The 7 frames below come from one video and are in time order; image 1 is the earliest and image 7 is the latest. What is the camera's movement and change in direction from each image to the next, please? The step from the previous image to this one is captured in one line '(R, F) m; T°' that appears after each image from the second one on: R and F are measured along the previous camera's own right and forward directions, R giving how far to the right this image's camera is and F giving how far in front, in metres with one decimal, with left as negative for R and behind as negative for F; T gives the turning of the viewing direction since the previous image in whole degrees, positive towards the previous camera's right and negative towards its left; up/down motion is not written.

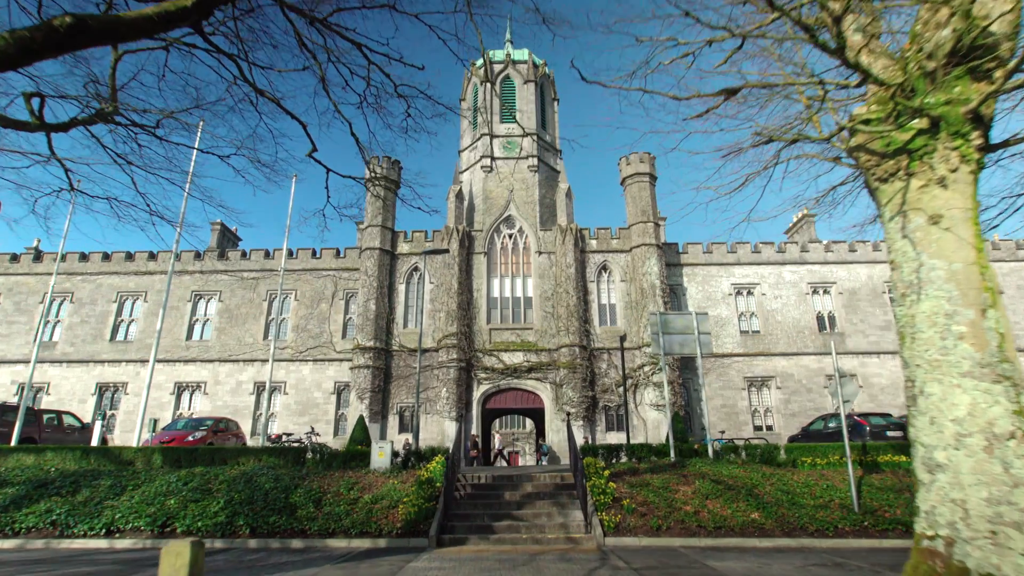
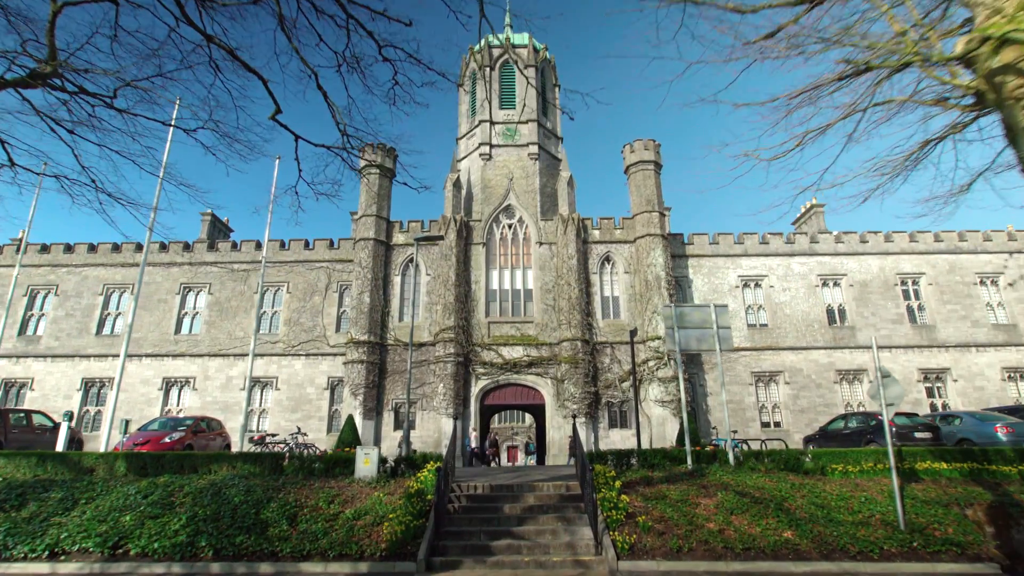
(0.0, +0.8) m; 0°
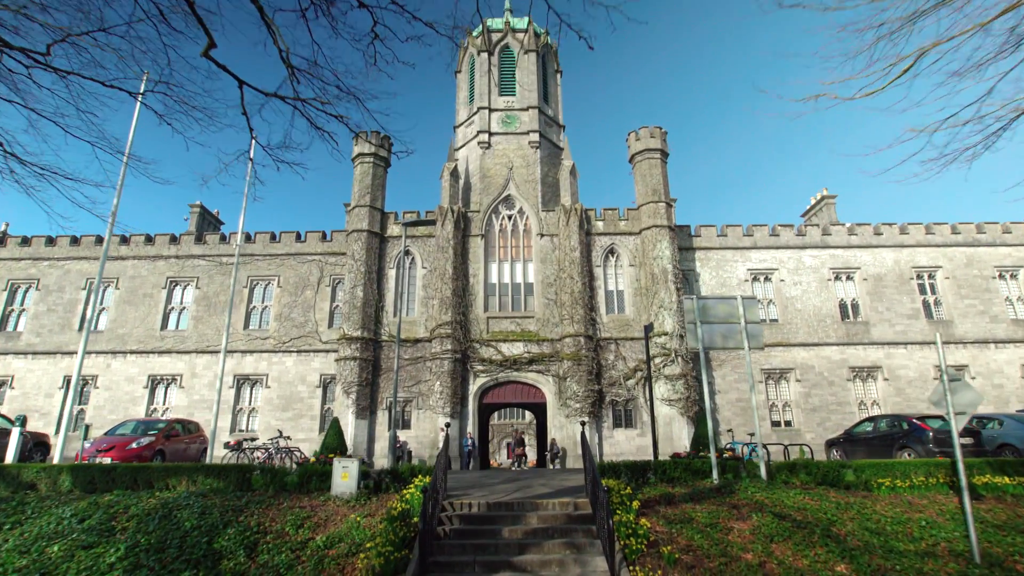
(0.0, +0.9) m; 0°
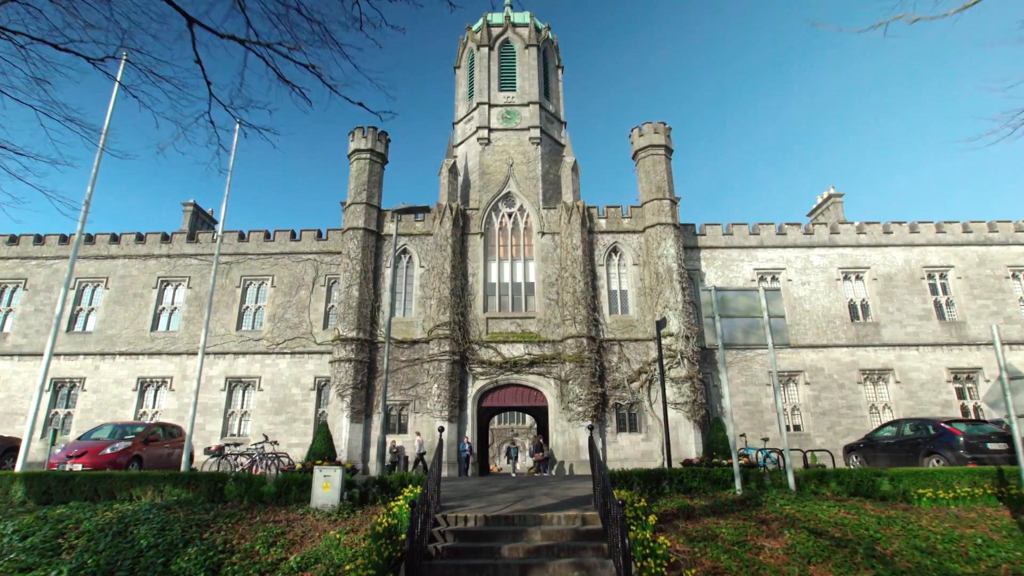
(0.0, +0.6) m; 0°
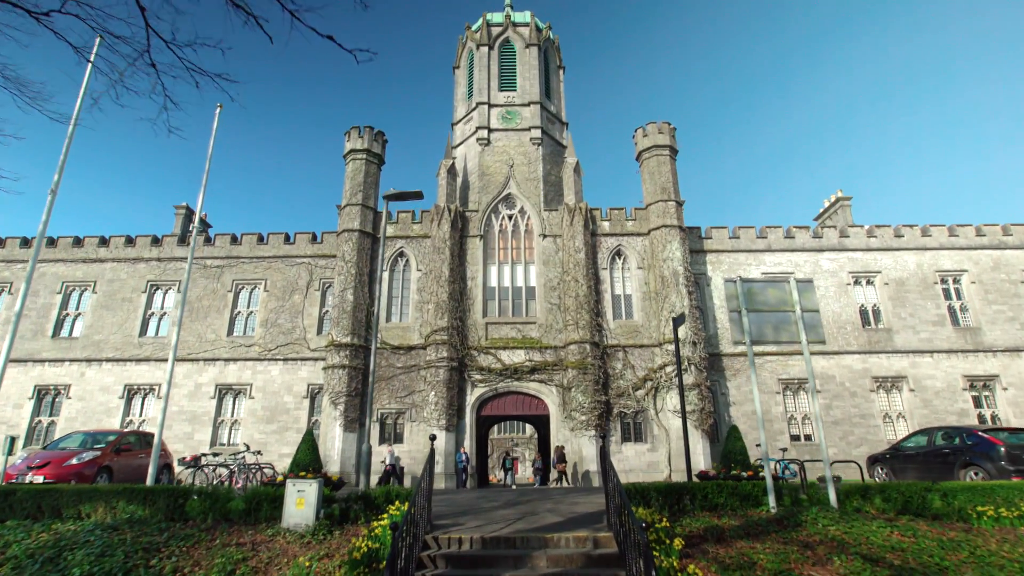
(0.0, +0.7) m; 0°
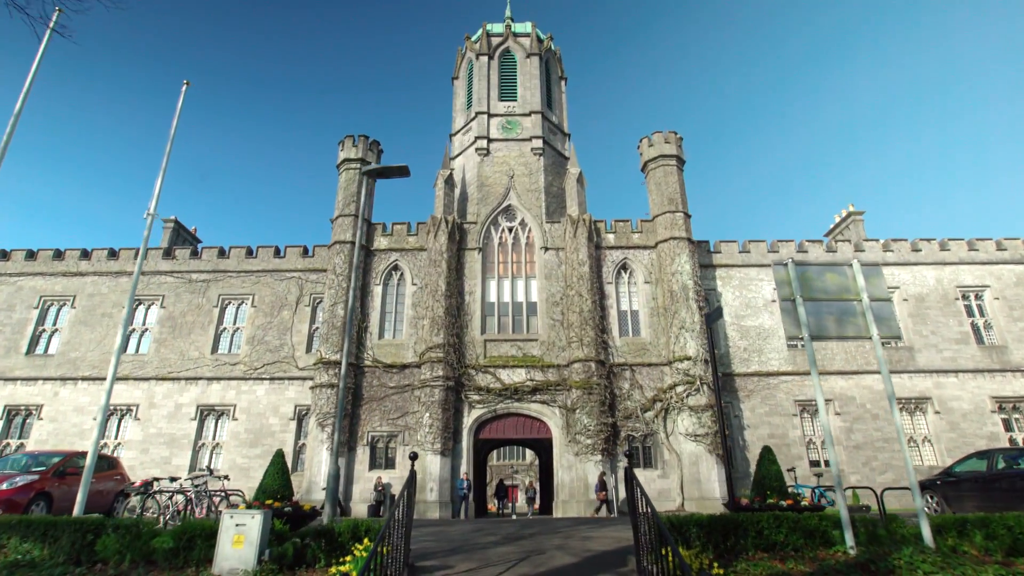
(0.0, +1.0) m; 0°
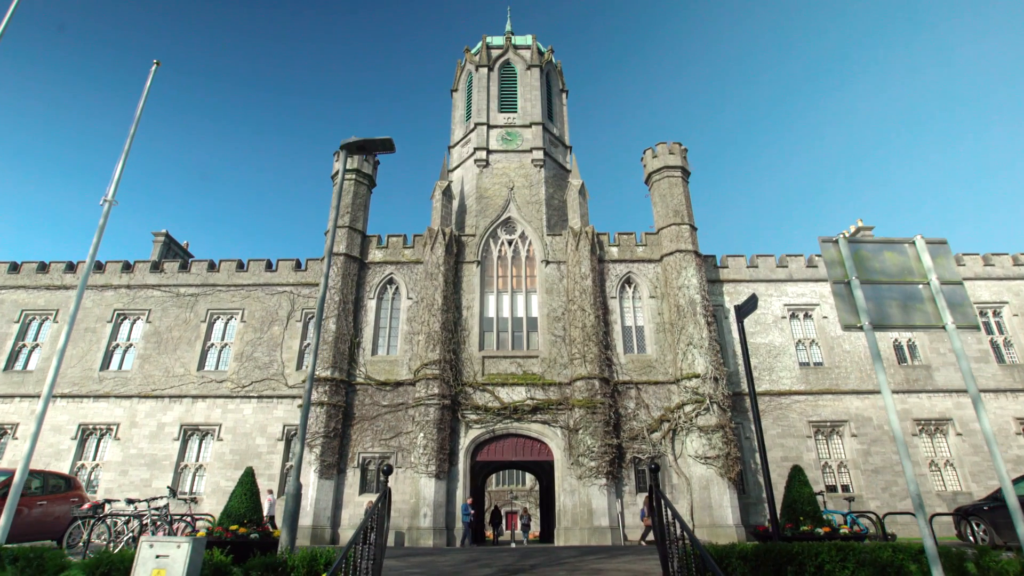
(0.0, +0.8) m; 0°
